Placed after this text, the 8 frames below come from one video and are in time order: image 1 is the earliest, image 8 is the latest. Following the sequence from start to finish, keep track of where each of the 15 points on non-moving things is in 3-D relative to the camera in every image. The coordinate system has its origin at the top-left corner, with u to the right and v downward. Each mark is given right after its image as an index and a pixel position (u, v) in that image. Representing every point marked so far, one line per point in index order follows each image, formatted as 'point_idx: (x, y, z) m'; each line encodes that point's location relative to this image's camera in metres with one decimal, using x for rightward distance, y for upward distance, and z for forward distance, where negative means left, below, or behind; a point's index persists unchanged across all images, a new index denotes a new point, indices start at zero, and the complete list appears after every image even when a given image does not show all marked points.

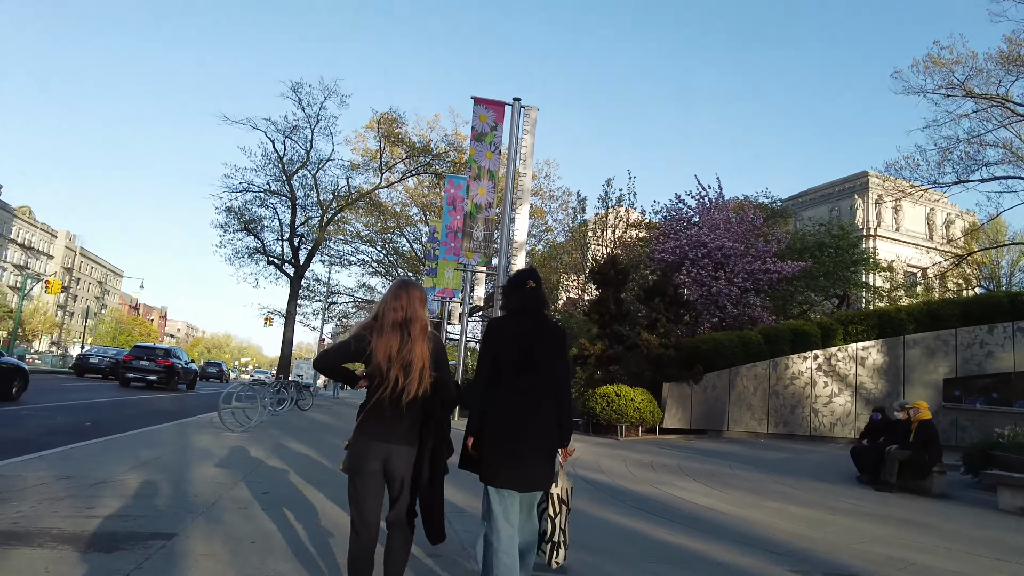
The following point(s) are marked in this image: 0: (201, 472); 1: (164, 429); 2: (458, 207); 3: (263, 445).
0: (-3.5, -2.1, +7.5) m
1: (-6.2, -2.5, +12.0) m
2: (-1.7, +2.7, +21.2) m
3: (-4.0, -2.5, +10.9) m
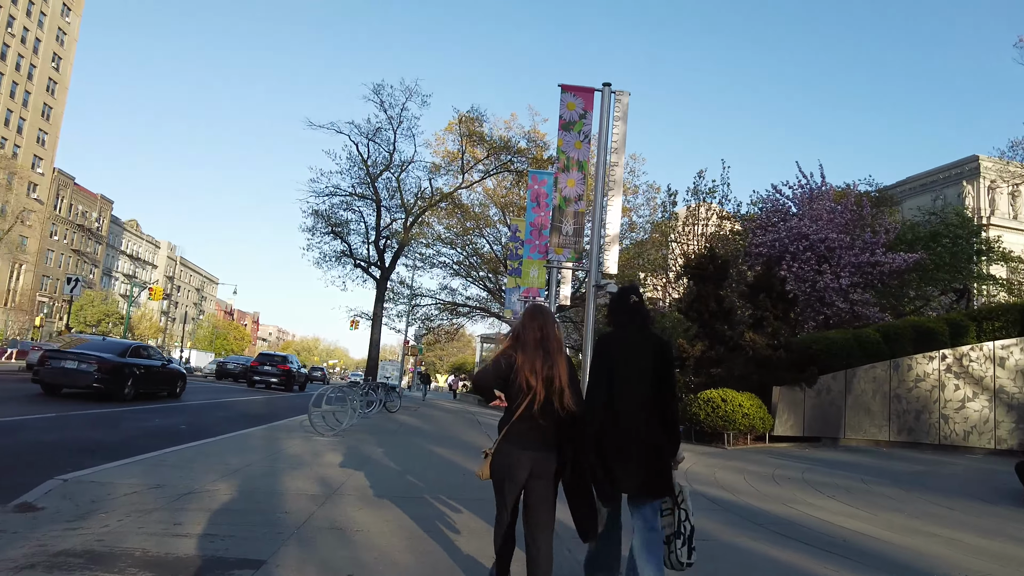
0: (-2.3, -2.1, +7.1) m
1: (-4.5, -2.6, +11.9) m
2: (+1.0, +2.7, +20.5) m
3: (-2.5, -2.5, +10.5) m
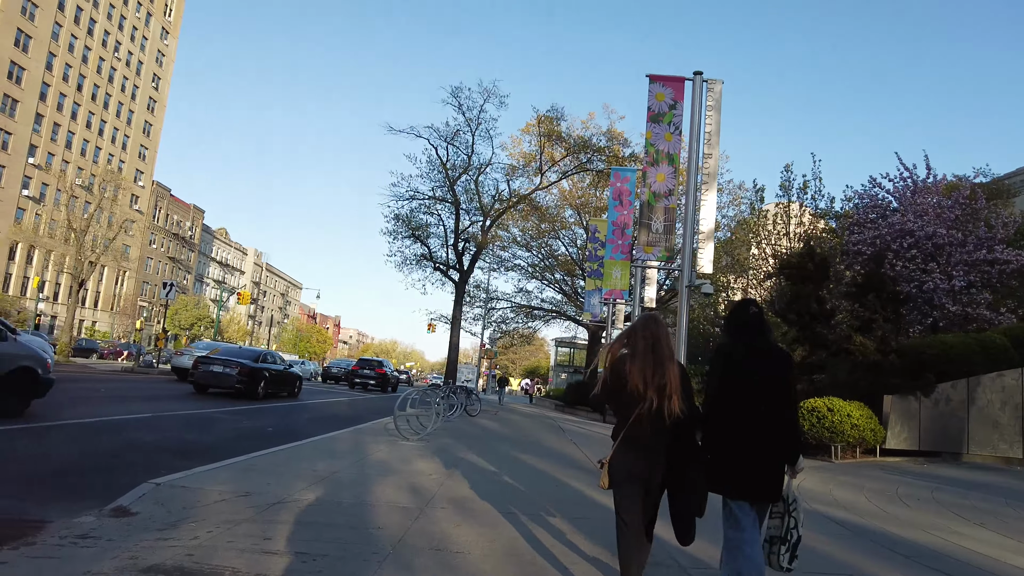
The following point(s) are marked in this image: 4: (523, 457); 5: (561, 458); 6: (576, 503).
0: (-1.3, -2.1, +6.8) m
1: (-3.0, -2.6, +11.8) m
2: (+3.4, +2.6, +19.8) m
3: (-1.1, -2.6, +10.2) m
4: (+0.2, -2.8, +11.1) m
5: (+0.9, -3.0, +11.9) m
6: (+0.7, -2.4, +7.3) m
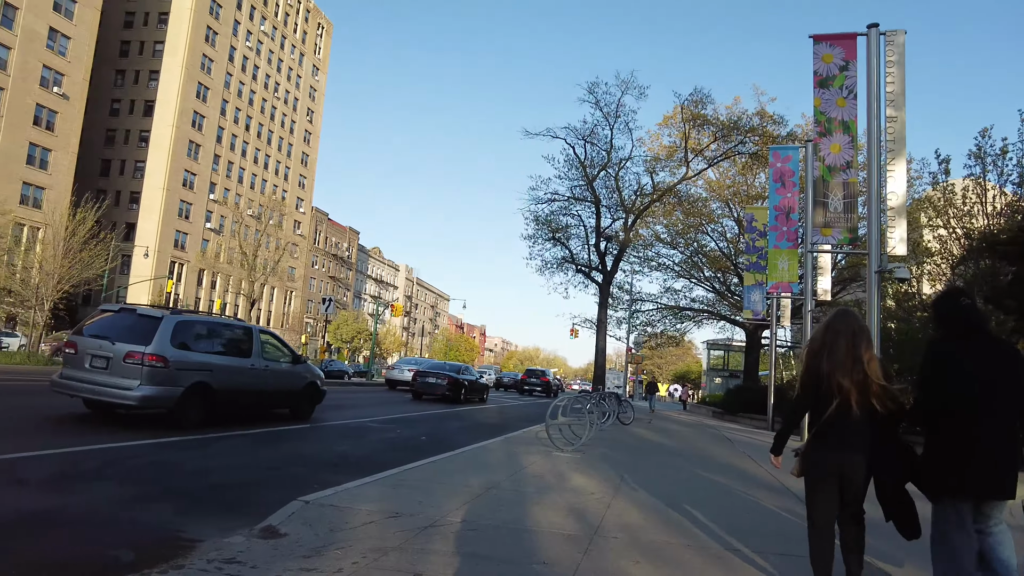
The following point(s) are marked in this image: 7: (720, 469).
0: (+0.3, -2.0, +6.0) m
1: (-0.3, -2.7, +11.2) m
2: (+7.4, +2.8, +17.8) m
3: (+1.2, -2.5, +9.3) m
4: (+2.7, -2.7, +10.0) m
5: (+3.6, -2.9, +10.6) m
6: (+2.4, -2.3, +6.2) m
7: (+3.3, -2.9, +10.9) m
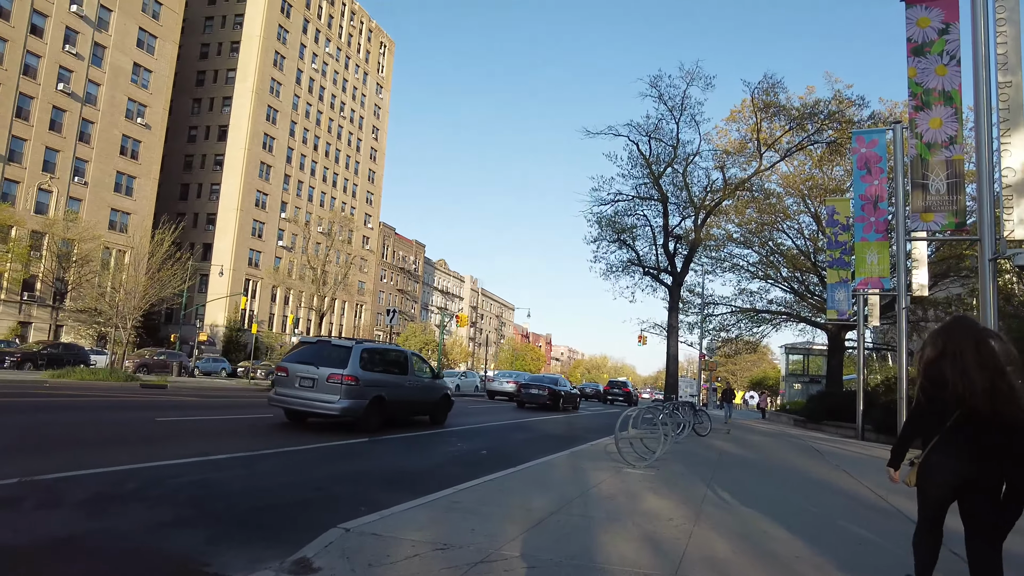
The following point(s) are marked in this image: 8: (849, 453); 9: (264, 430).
0: (+0.8, -2.0, +5.2) m
1: (+0.7, -2.7, +10.4) m
2: (+8.9, +2.9, +16.3) m
3: (+2.0, -2.5, +8.4) m
4: (+3.6, -2.7, +8.9) m
5: (+4.5, -2.8, +9.4) m
6: (+2.9, -2.2, +5.1) m
7: (+4.3, -2.9, +9.7) m
8: (+8.2, -4.0, +16.1) m
9: (-5.0, -2.8, +13.3) m
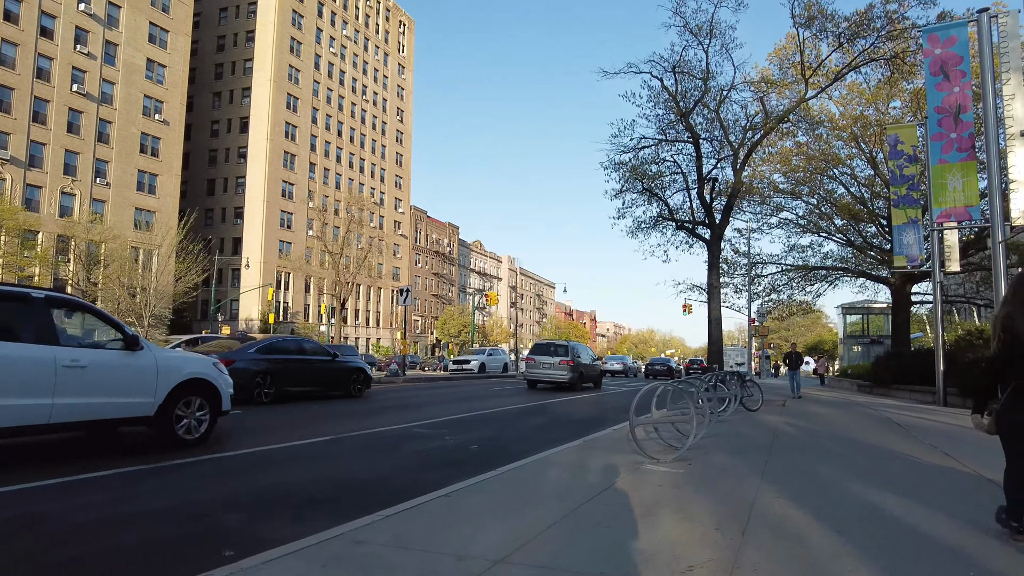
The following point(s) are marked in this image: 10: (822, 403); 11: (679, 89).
0: (+0.3, -1.5, +2.8) m
1: (+0.6, -2.0, +8.0) m
2: (+8.7, +4.3, +13.2) m
3: (+1.8, -1.8, +5.9) m
4: (+3.3, -1.9, +6.3) m
5: (+4.3, -2.0, +6.7) m
6: (+2.4, -1.5, +2.6) m
7: (+4.2, -2.0, +7.1) m
8: (+8.5, -2.7, +13.2) m
9: (-4.9, -2.4, +11.3) m
10: (+8.6, -3.2, +18.3) m
11: (+4.7, +5.6, +19.0) m
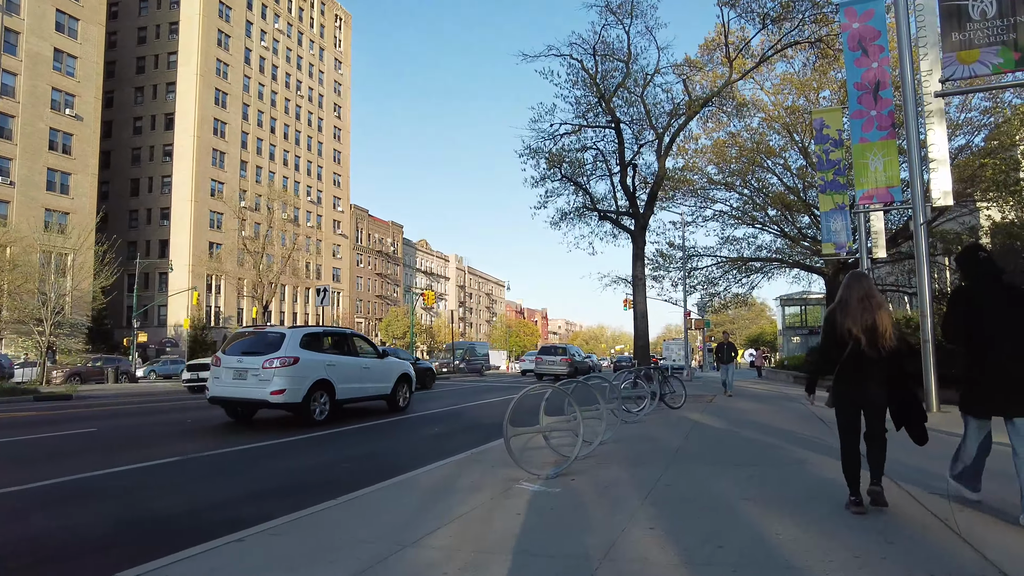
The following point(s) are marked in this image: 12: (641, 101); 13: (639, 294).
0: (-0.8, -1.4, +1.6) m
1: (-0.8, -1.9, +6.8) m
2: (+6.8, +4.5, +12.6) m
3: (+0.5, -1.7, +4.8) m
4: (+2.0, -1.7, +5.3) m
5: (+3.0, -1.8, +5.8) m
6: (+1.3, -1.4, +1.5) m
7: (+2.8, -1.8, +6.1) m
8: (+6.6, -2.4, +12.6) m
9: (-6.6, -2.4, +9.7) m
10: (+6.4, -2.9, +17.6) m
11: (+2.3, +5.8, +18.1) m
12: (+3.4, +5.1, +18.0) m
13: (+3.4, -0.2, +17.9) m
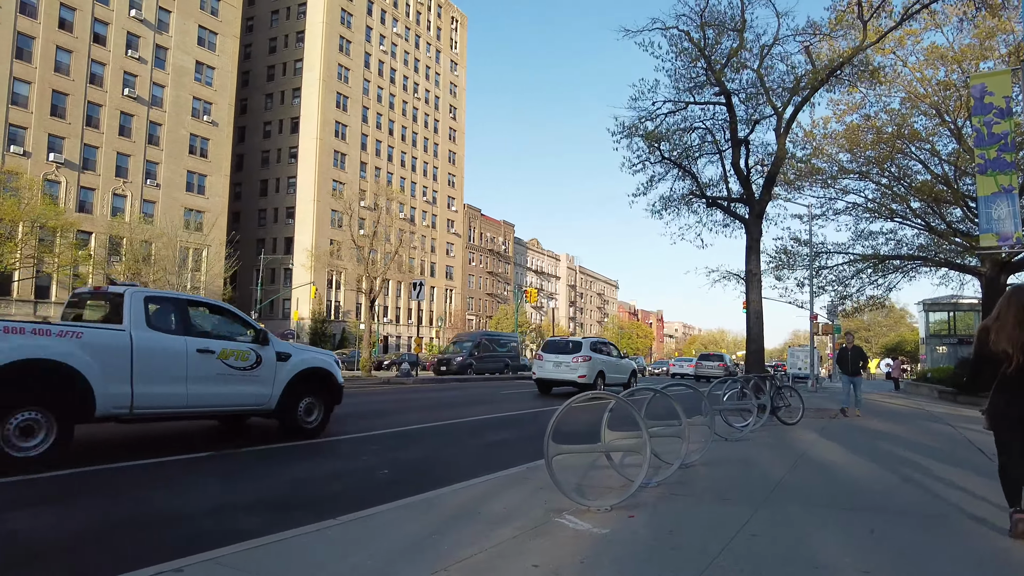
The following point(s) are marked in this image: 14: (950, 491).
0: (-1.3, -1.2, +0.4) m
1: (-0.4, -1.7, +5.6) m
2: (+8.2, +4.6, +10.0) m
3: (+0.5, -1.5, +3.4) m
4: (+2.1, -1.6, +3.6) m
5: (+3.2, -1.7, +4.0) m
6: (+0.8, -1.2, 0.0) m
7: (+3.0, -1.7, +4.3) m
8: (+7.9, -2.3, +10.0) m
9: (-5.6, -2.1, +9.4) m
10: (+8.6, -2.9, +15.1) m
11: (+4.7, +5.9, +16.2) m
12: (+5.8, +5.1, +15.9) m
13: (+5.7, -0.1, +15.9) m
14: (+4.4, -2.0, +6.6) m
